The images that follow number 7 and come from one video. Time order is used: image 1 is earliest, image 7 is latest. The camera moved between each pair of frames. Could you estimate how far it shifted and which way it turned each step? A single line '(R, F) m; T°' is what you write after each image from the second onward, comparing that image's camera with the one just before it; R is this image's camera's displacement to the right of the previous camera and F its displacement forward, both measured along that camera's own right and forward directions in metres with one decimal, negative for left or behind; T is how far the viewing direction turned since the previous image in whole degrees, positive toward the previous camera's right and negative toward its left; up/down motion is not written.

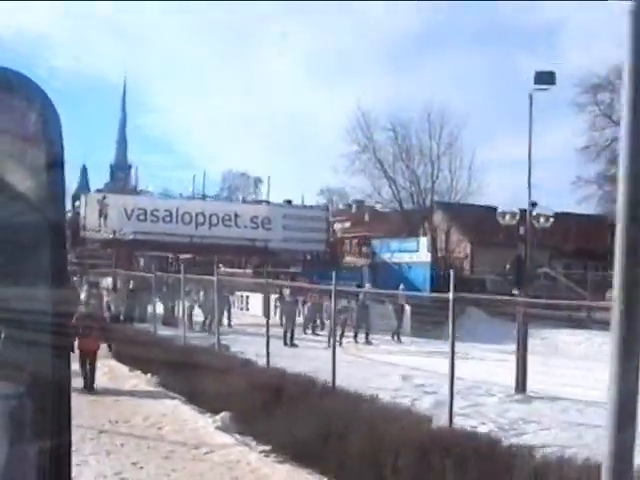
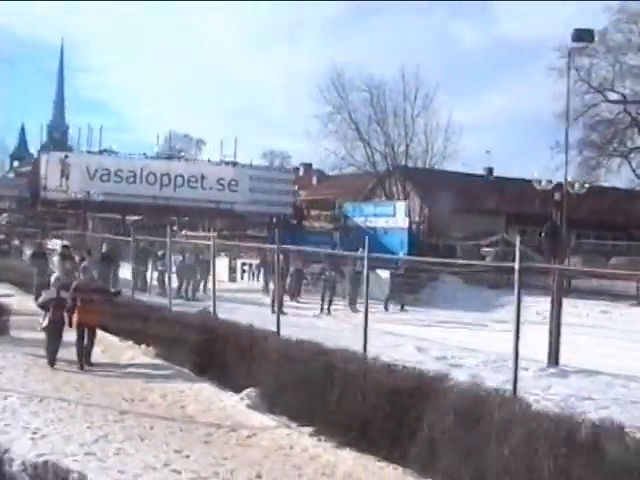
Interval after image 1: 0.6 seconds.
(-1.0, +1.4) m; +3°
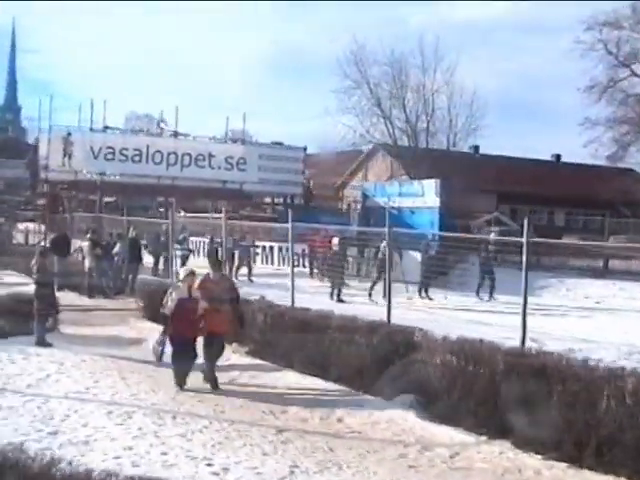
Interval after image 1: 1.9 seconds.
(-1.8, +2.1) m; +3°
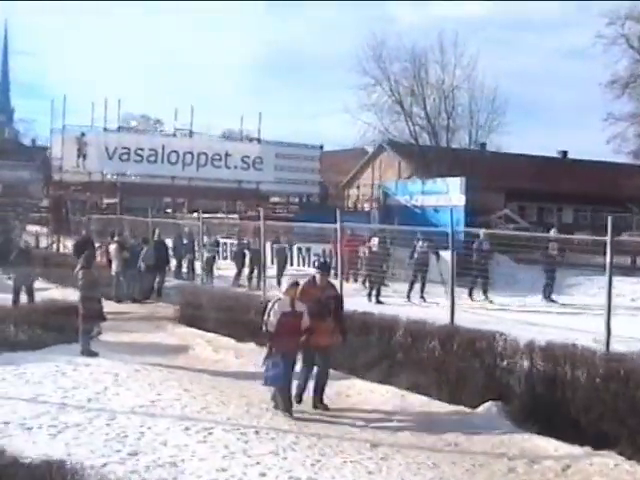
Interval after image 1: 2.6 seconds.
(-0.7, +0.7) m; +1°
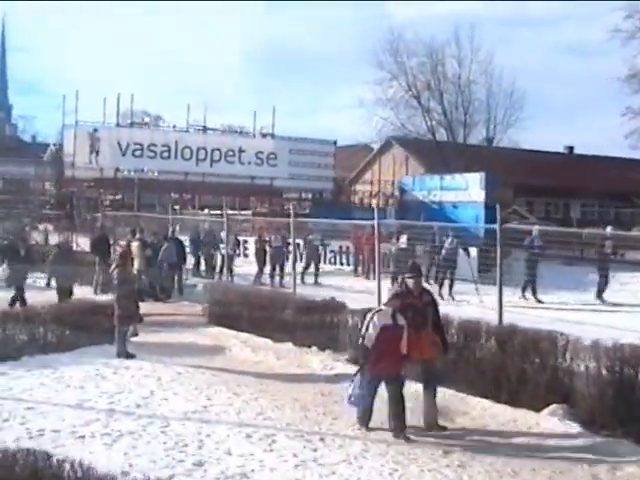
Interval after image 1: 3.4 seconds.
(-0.5, +0.4) m; 0°
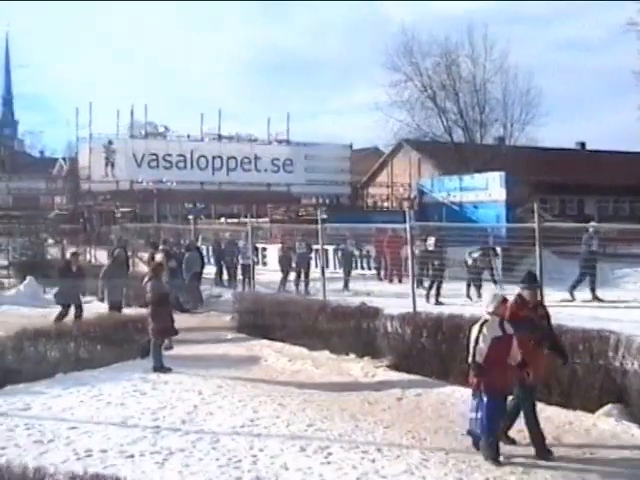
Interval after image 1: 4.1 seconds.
(-0.2, +0.2) m; 0°
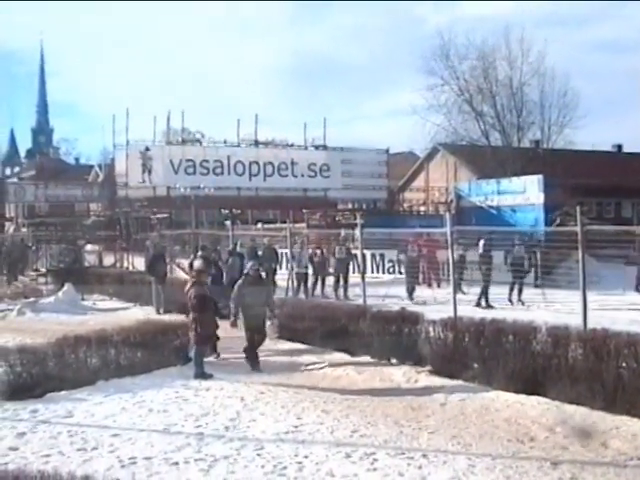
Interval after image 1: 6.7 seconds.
(-0.1, +0.1) m; -1°
